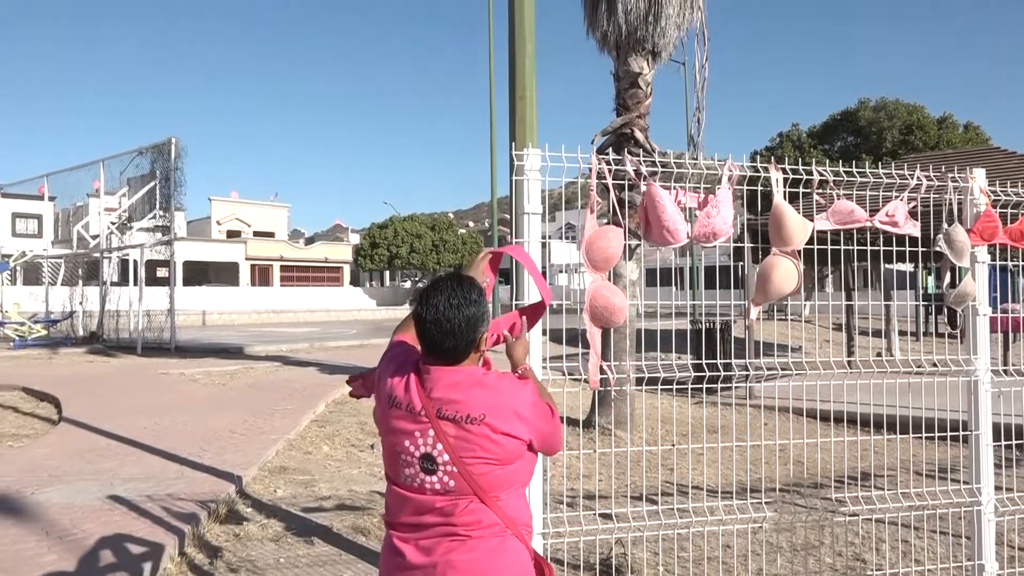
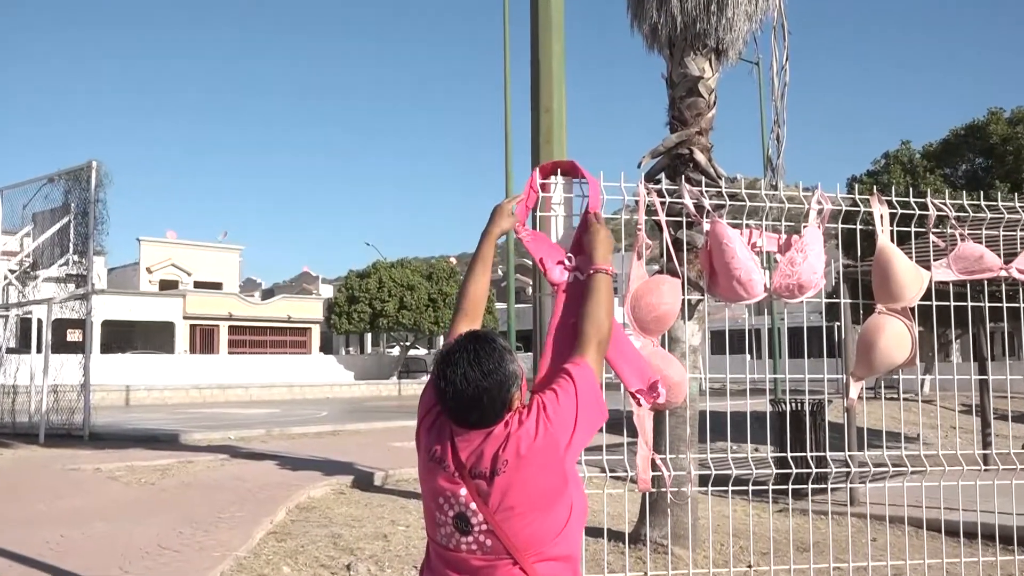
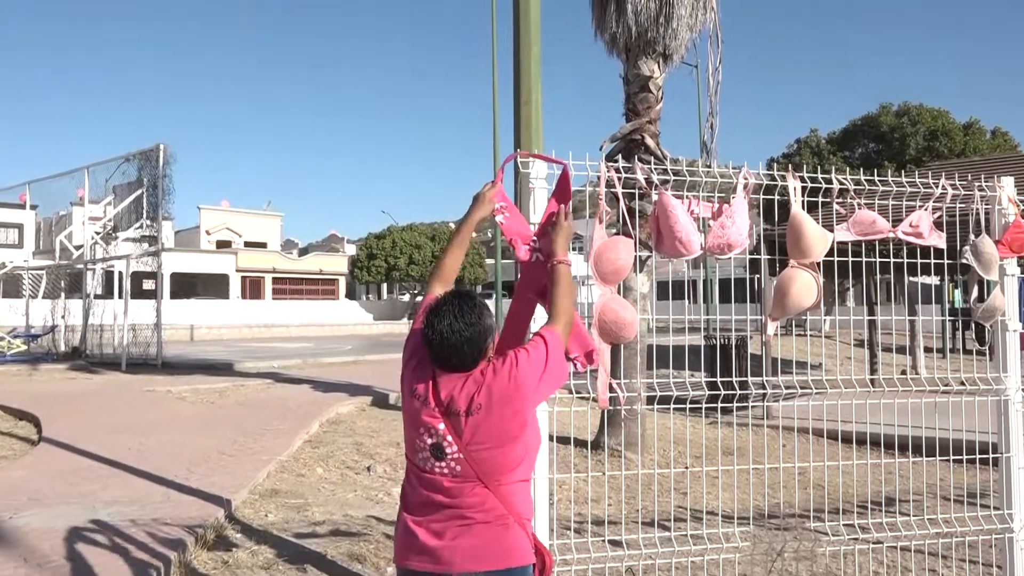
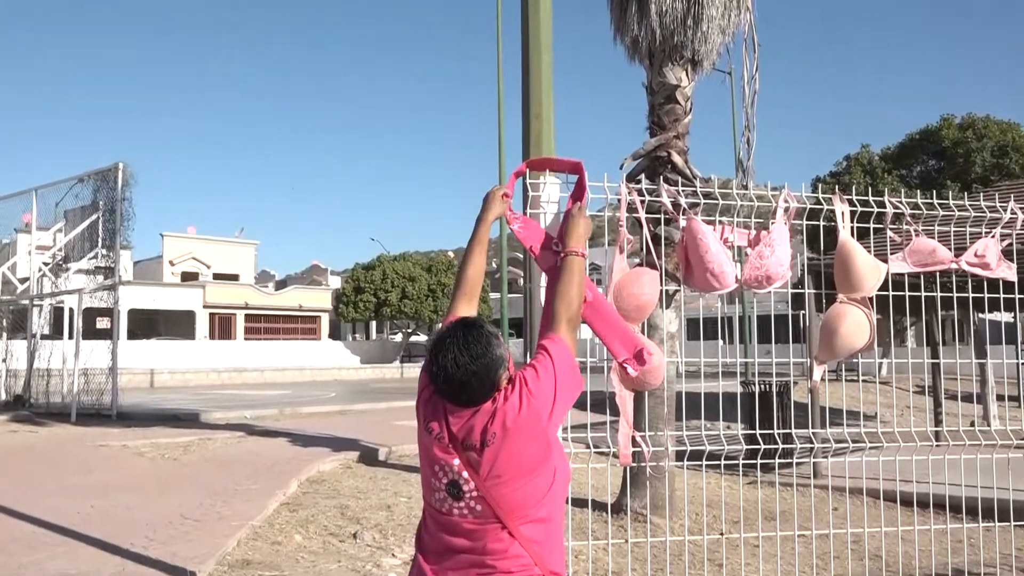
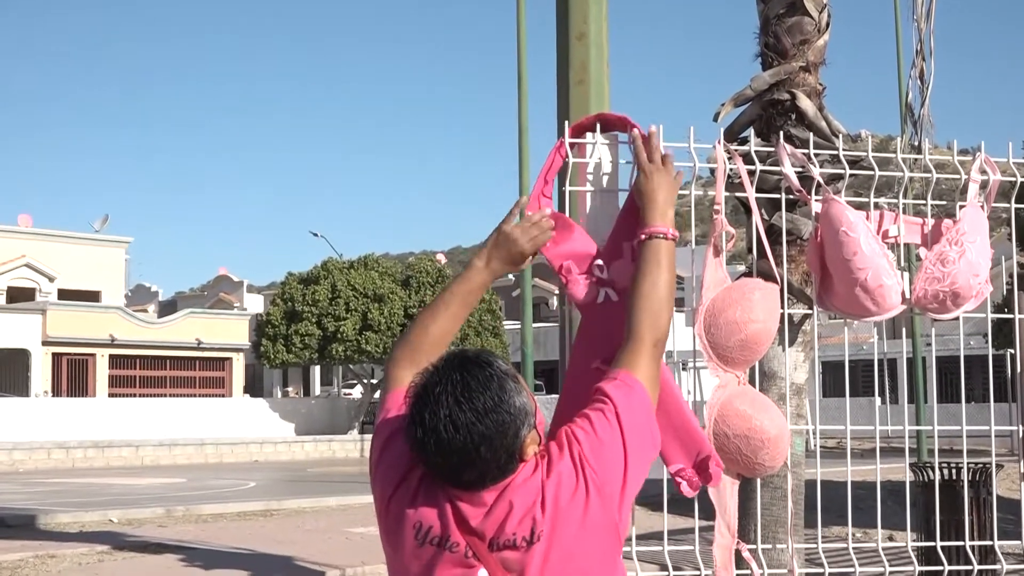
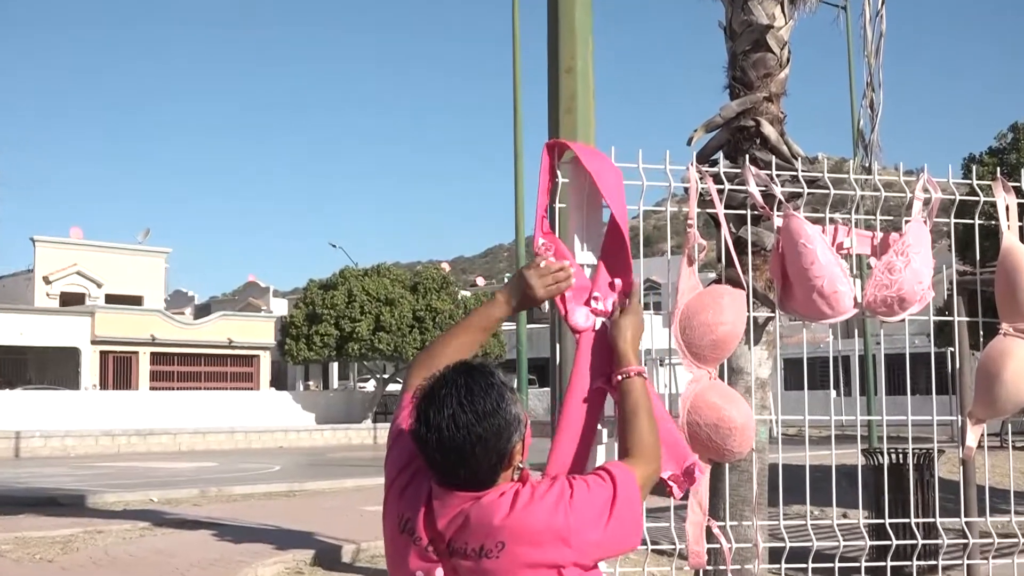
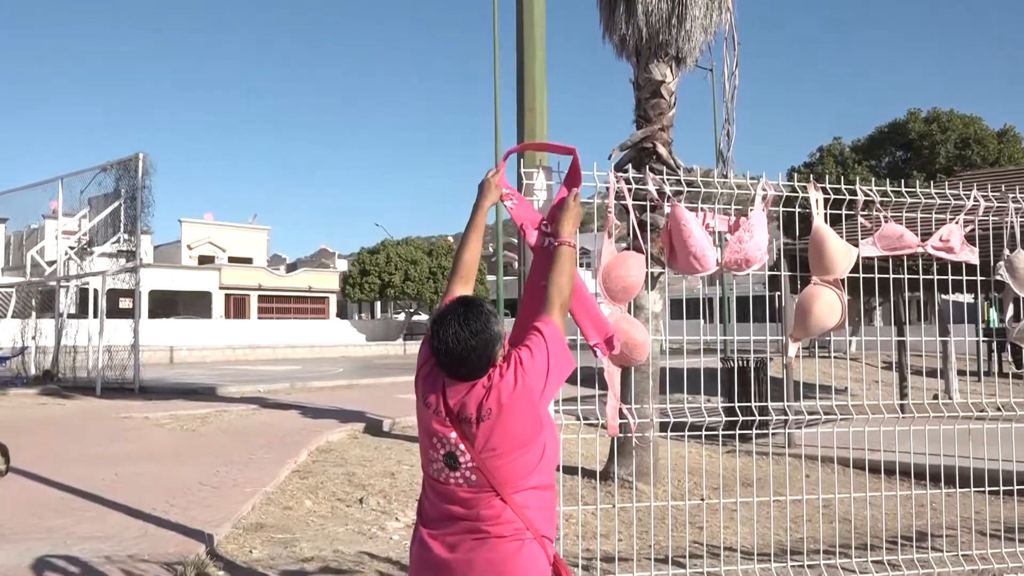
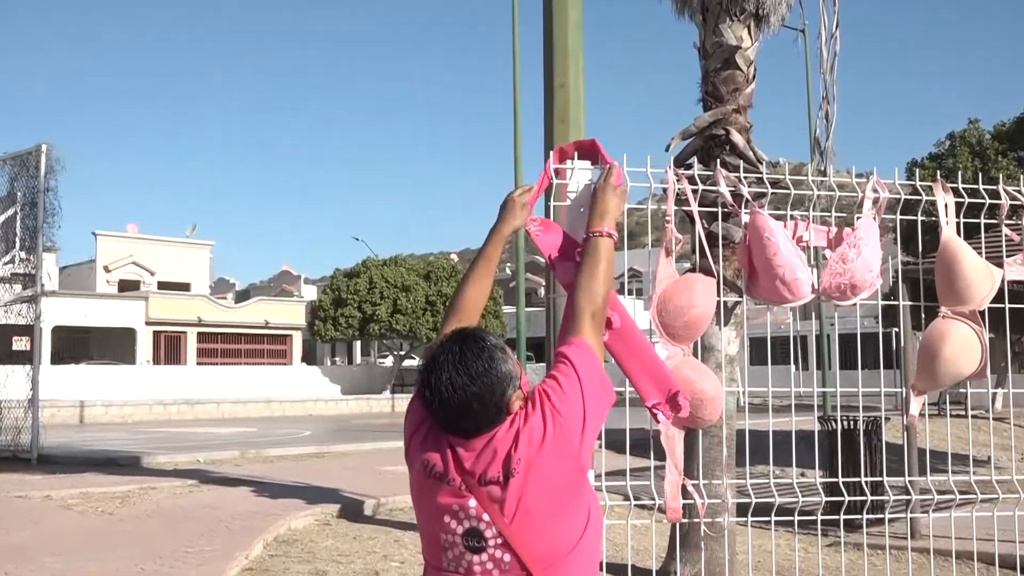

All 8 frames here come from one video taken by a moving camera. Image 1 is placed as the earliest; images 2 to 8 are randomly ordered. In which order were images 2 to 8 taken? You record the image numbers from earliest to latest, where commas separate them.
3, 7, 4, 2, 8, 6, 5
